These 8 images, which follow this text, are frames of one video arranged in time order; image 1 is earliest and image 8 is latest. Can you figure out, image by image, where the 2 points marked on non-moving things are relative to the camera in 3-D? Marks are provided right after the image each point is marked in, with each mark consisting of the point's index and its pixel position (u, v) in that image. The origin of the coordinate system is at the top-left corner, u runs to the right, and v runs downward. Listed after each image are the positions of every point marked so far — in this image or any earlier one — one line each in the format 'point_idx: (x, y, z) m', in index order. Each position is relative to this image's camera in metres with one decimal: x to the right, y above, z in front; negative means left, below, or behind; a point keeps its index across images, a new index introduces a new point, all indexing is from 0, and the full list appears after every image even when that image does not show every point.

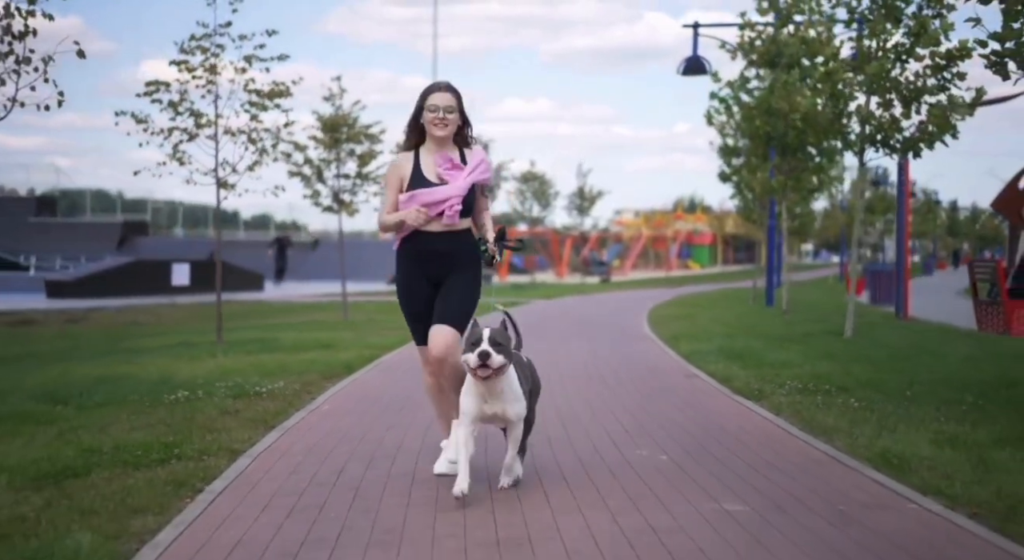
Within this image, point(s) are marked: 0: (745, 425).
0: (+2.1, -1.3, +7.2) m
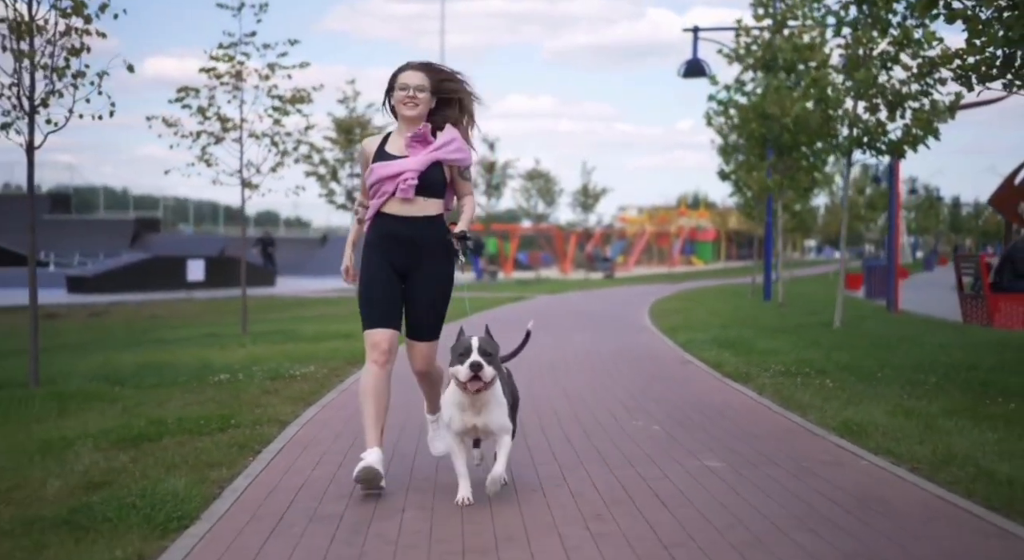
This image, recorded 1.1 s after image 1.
0: (+2.2, -1.2, +8.1) m
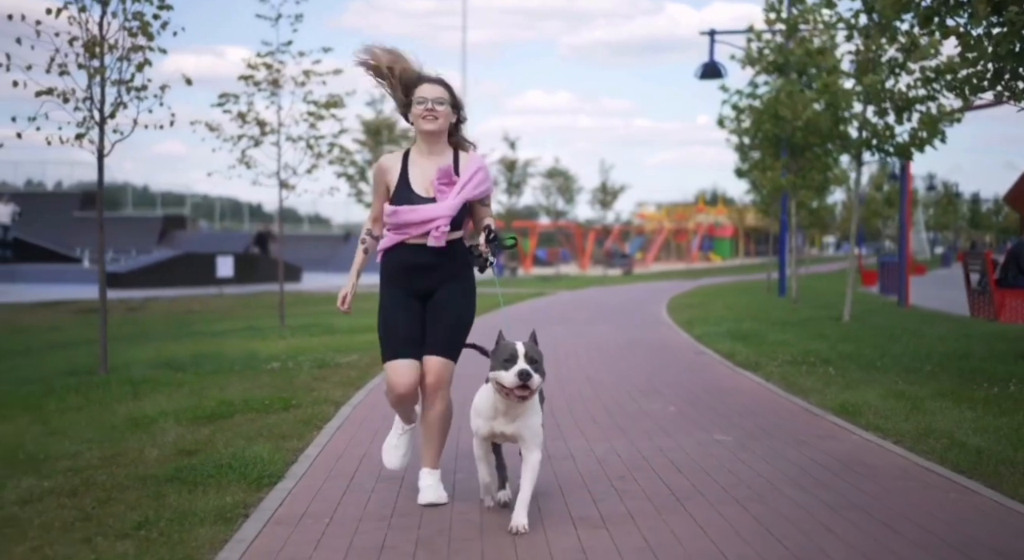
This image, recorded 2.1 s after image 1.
0: (+2.5, -1.2, +8.9) m
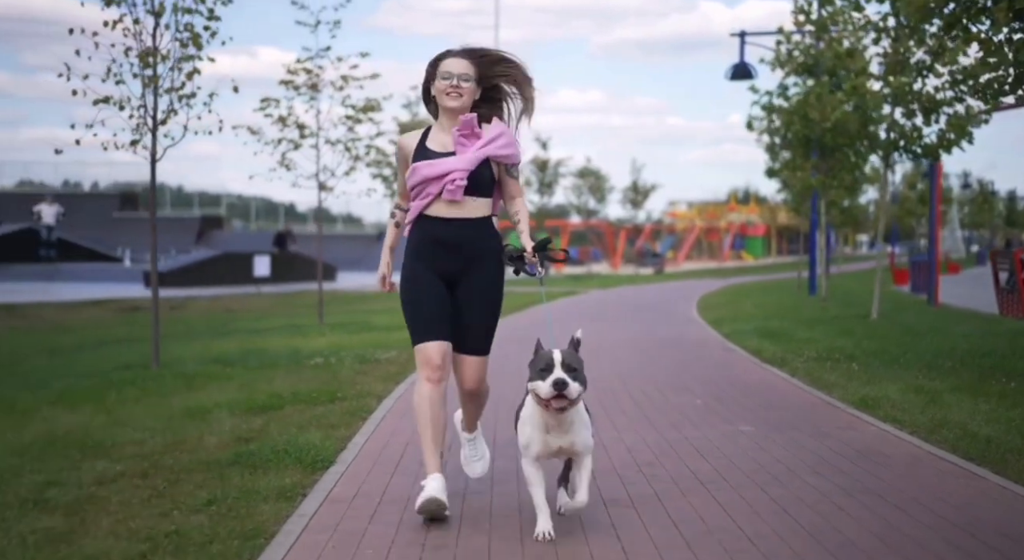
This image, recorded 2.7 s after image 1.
0: (+2.9, -1.2, +9.3) m
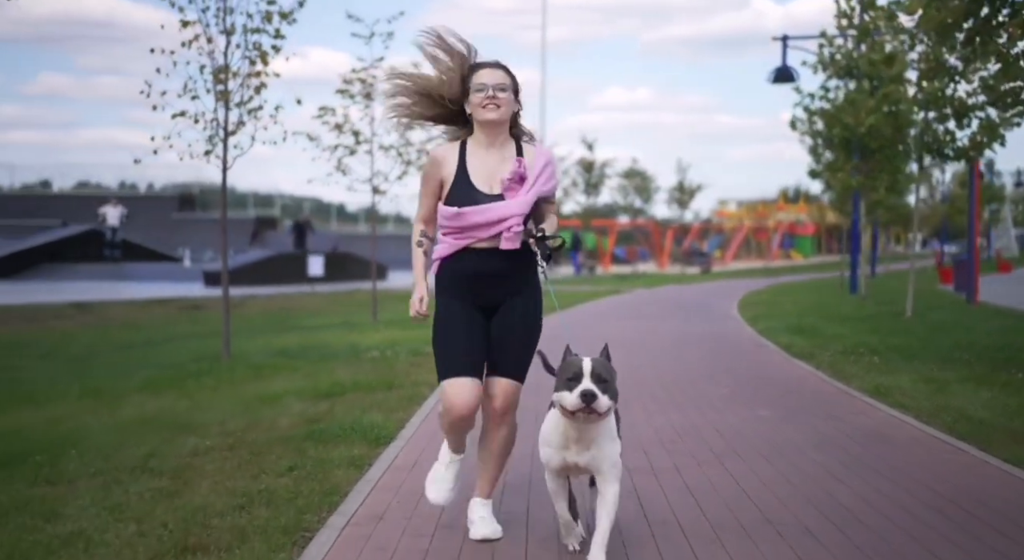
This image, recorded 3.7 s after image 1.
0: (+3.4, -1.1, +9.9) m
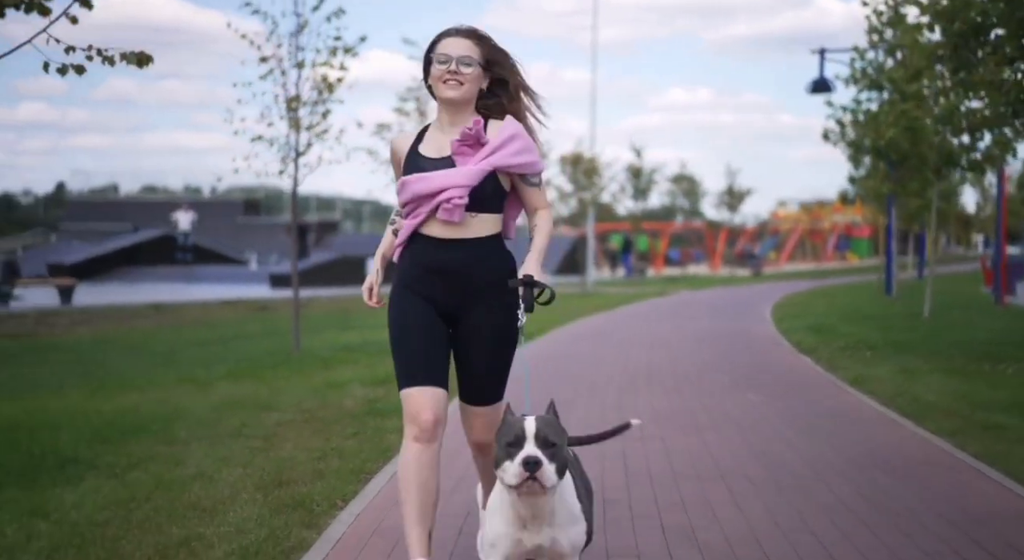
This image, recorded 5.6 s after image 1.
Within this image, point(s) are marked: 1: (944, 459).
0: (+3.8, -1.2, +11.1) m
1: (+3.6, -1.5, +6.7) m
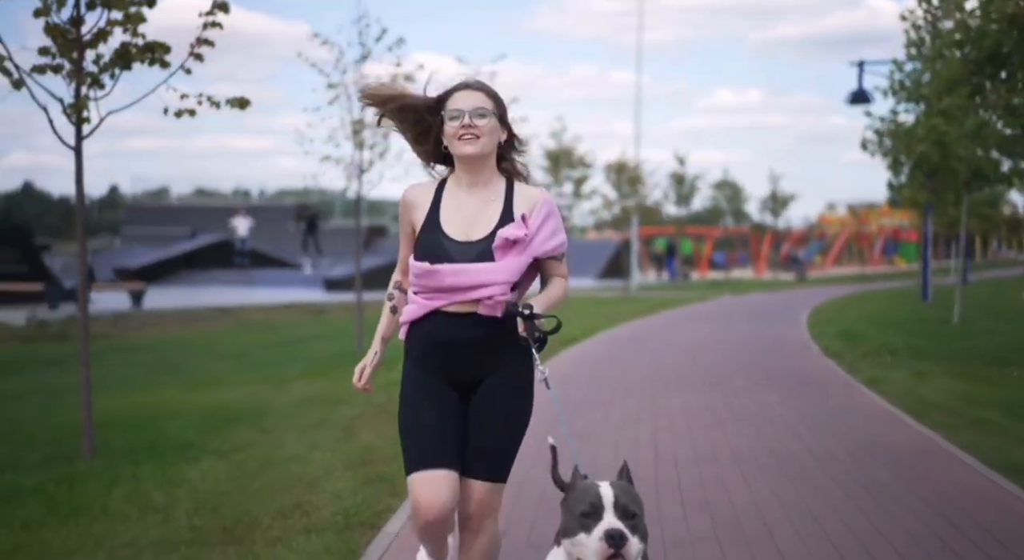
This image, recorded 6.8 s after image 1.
0: (+4.5, -1.3, +12.1) m
1: (+4.1, -1.6, +7.7) m
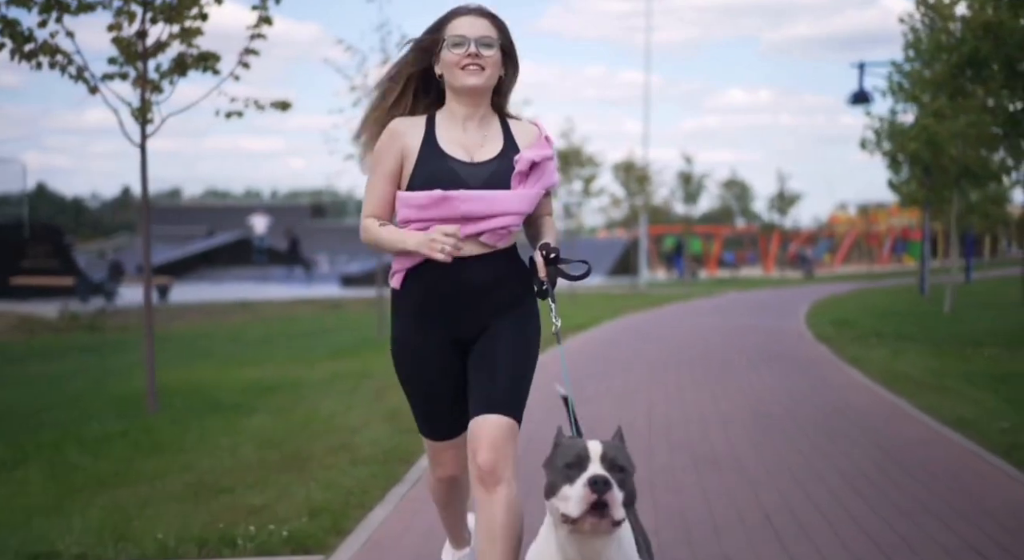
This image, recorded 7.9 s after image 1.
0: (+4.7, -1.2, +13.0) m
1: (+4.2, -1.4, +8.7) m
